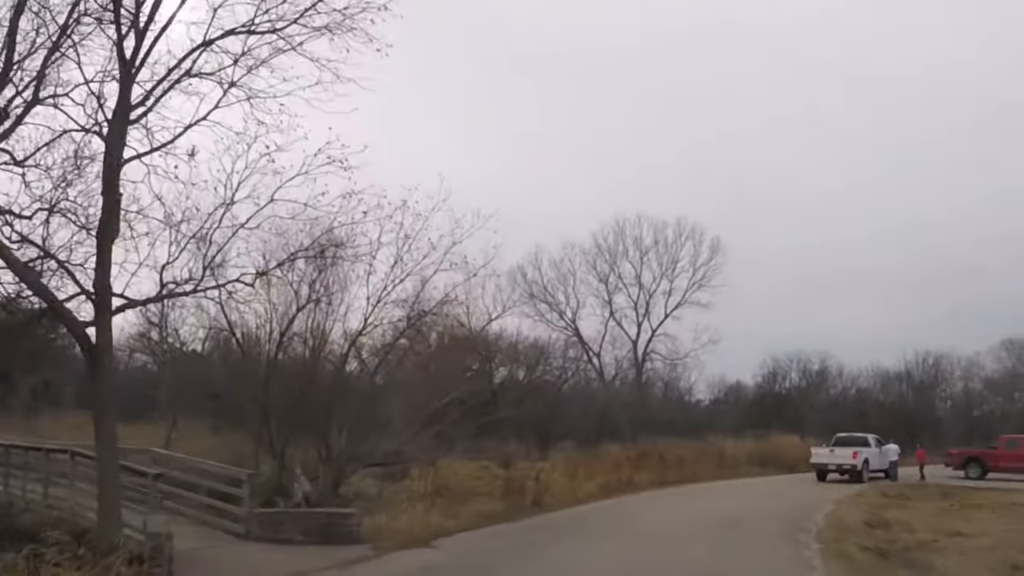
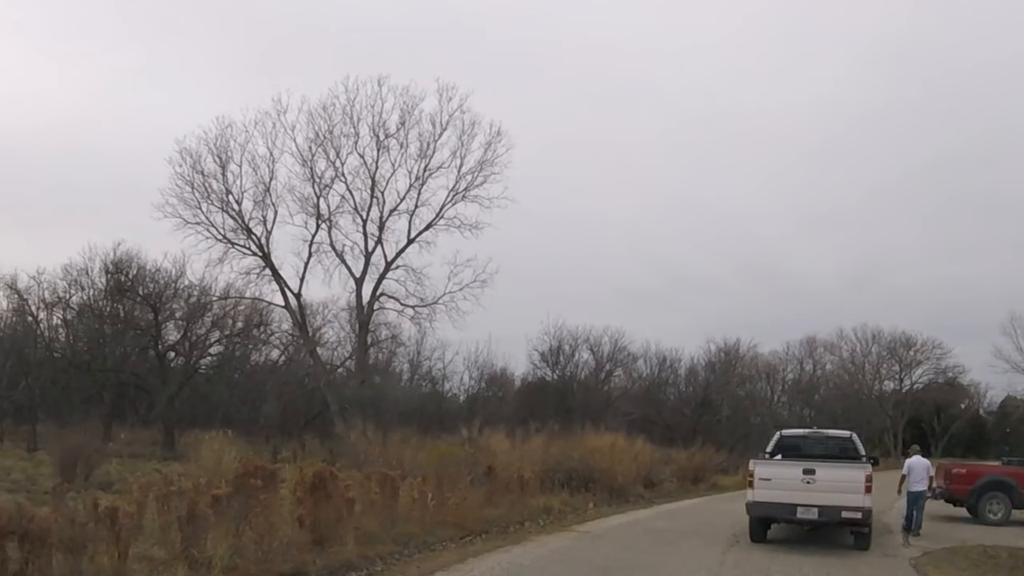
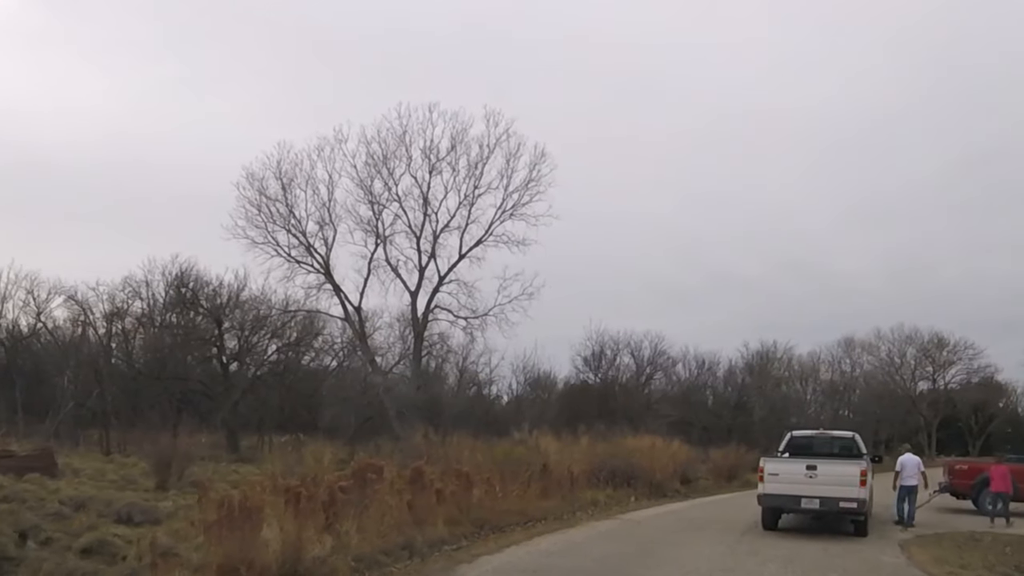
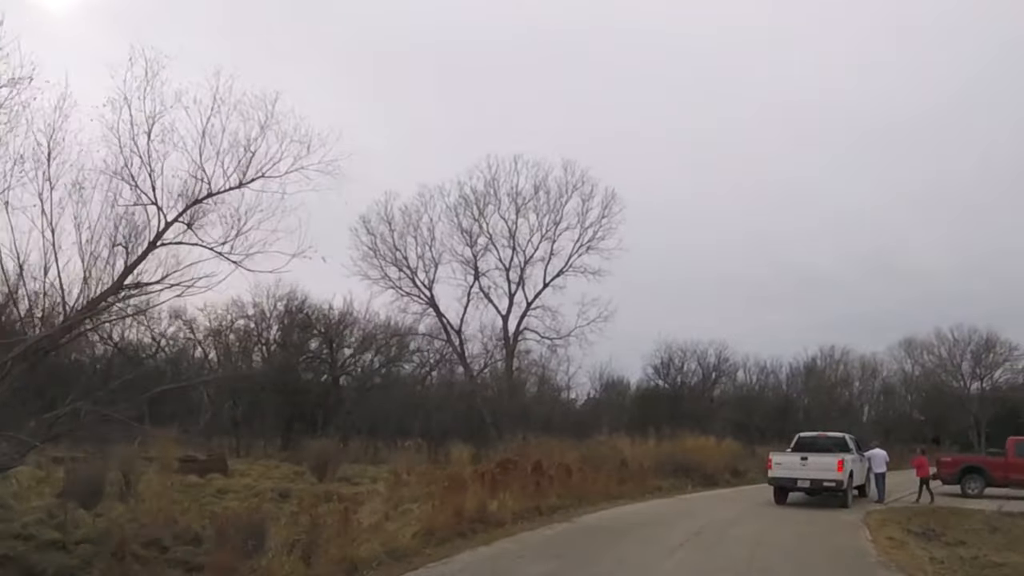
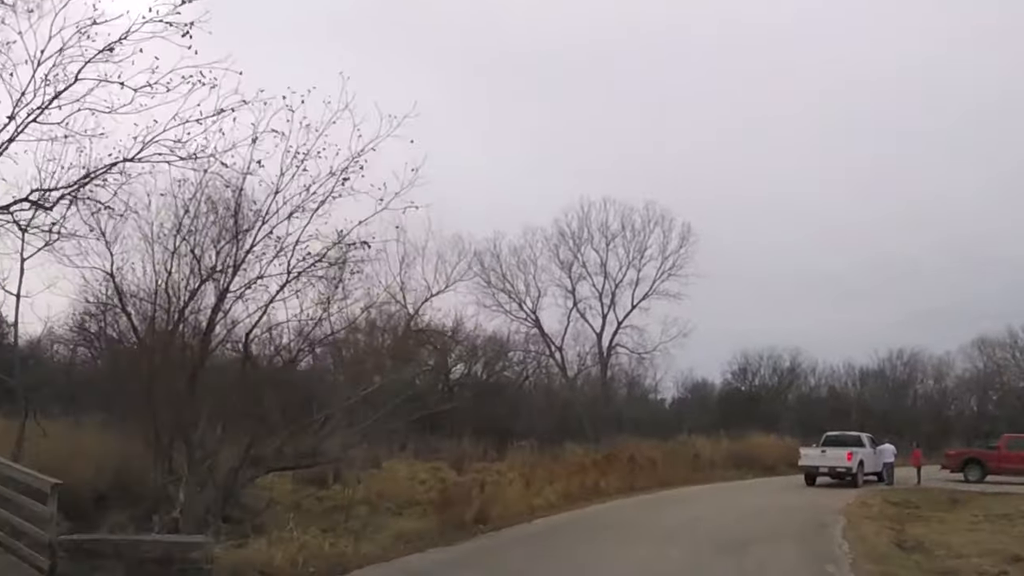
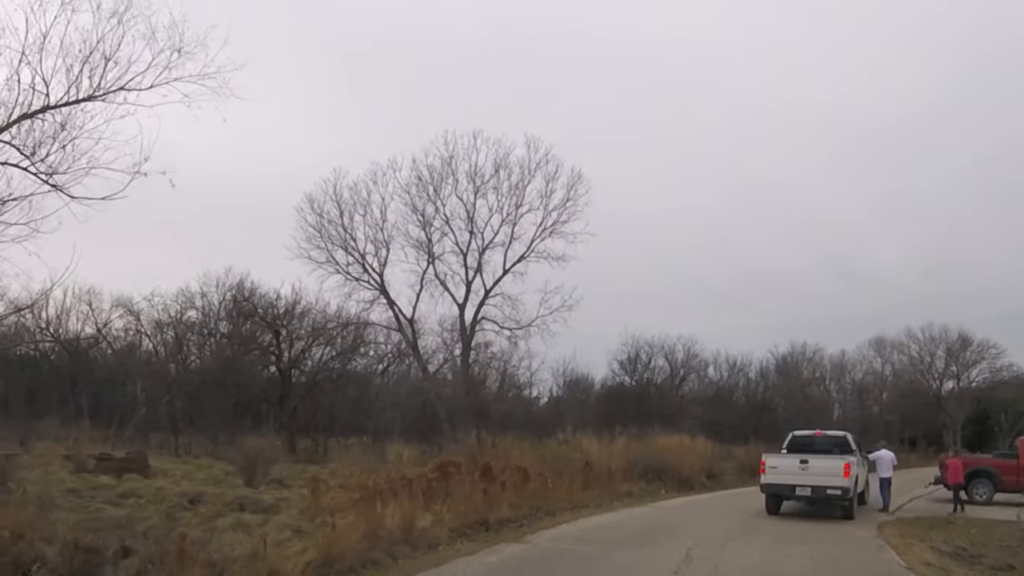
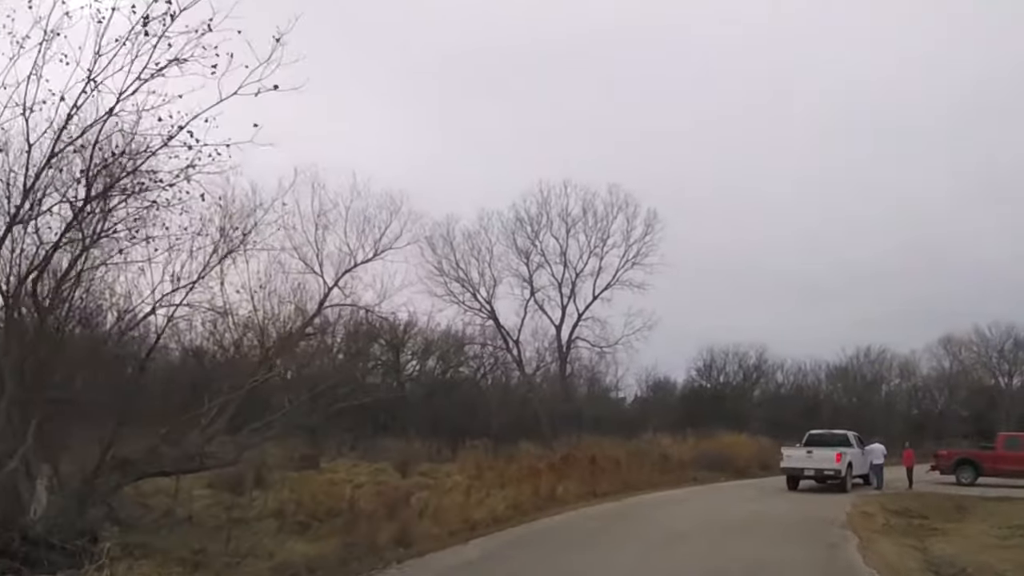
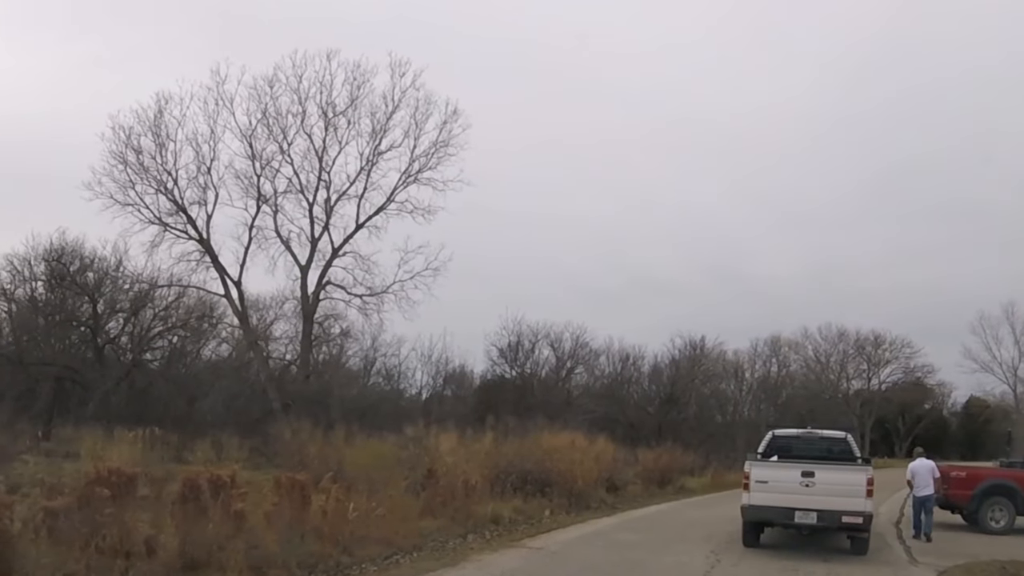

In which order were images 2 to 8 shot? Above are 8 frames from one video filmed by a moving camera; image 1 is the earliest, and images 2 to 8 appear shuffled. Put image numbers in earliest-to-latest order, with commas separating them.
5, 7, 4, 6, 3, 2, 8
